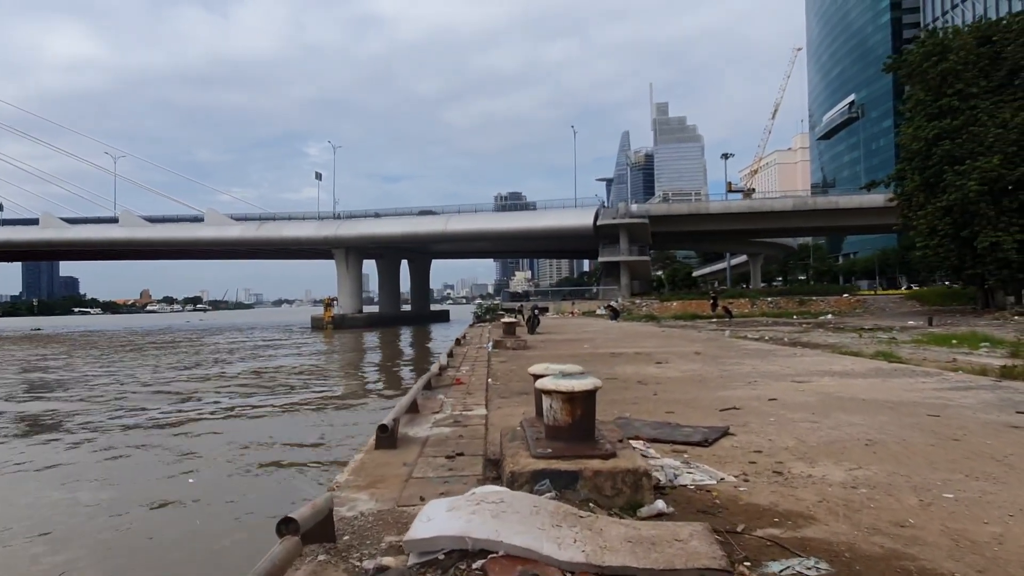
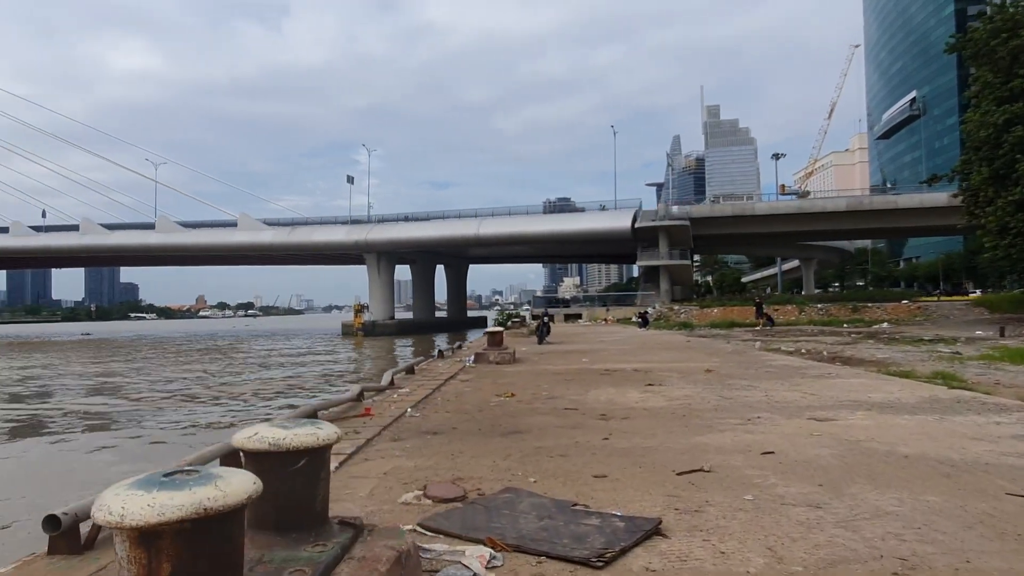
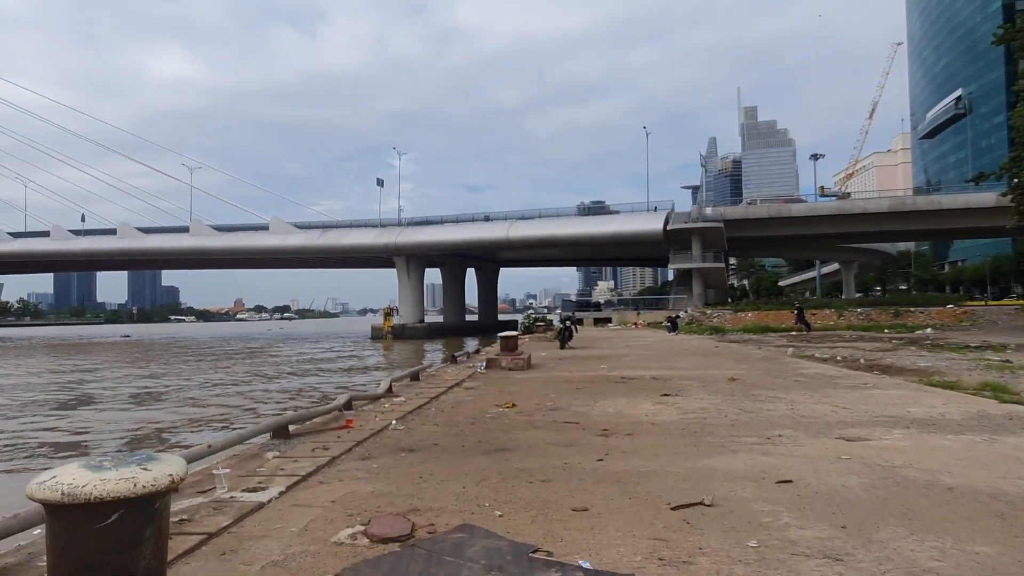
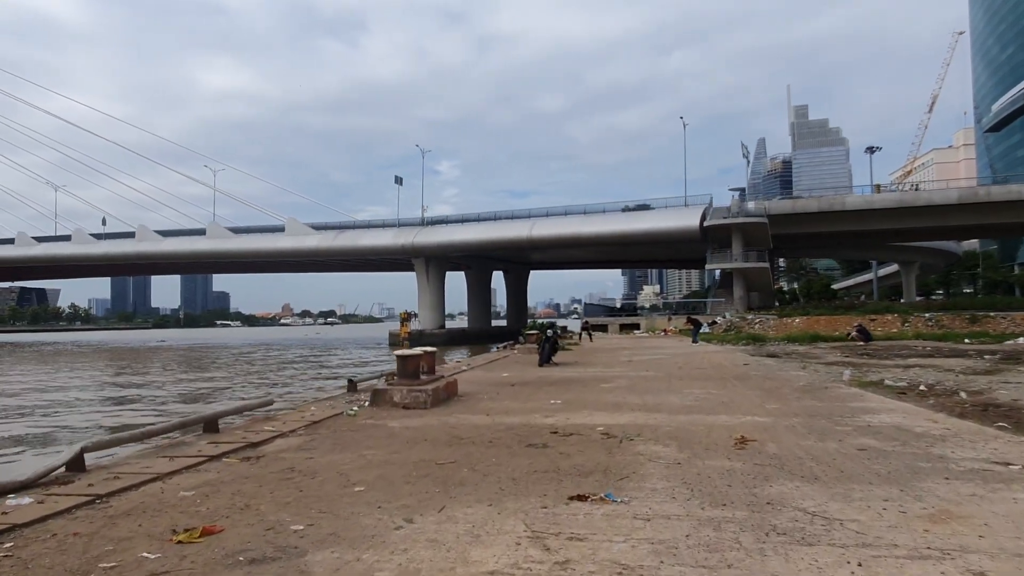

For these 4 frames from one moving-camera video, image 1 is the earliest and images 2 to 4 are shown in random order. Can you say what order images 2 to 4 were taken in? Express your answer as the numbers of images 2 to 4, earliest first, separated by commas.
2, 3, 4
